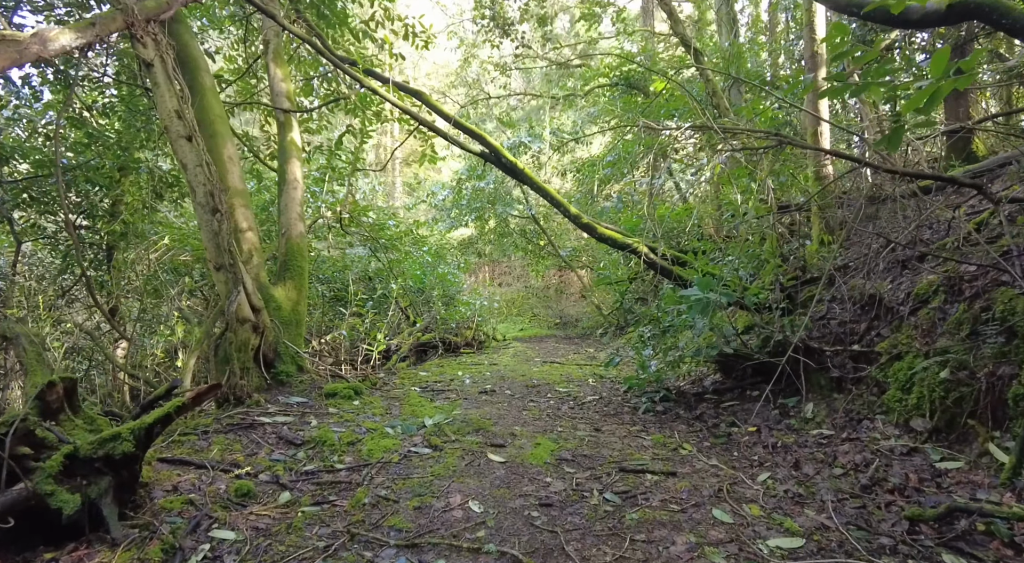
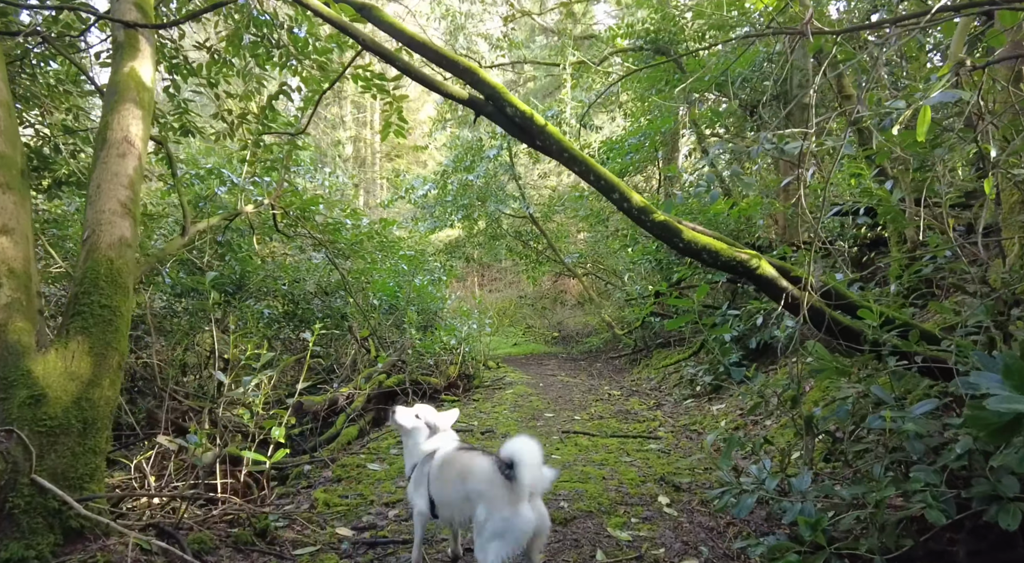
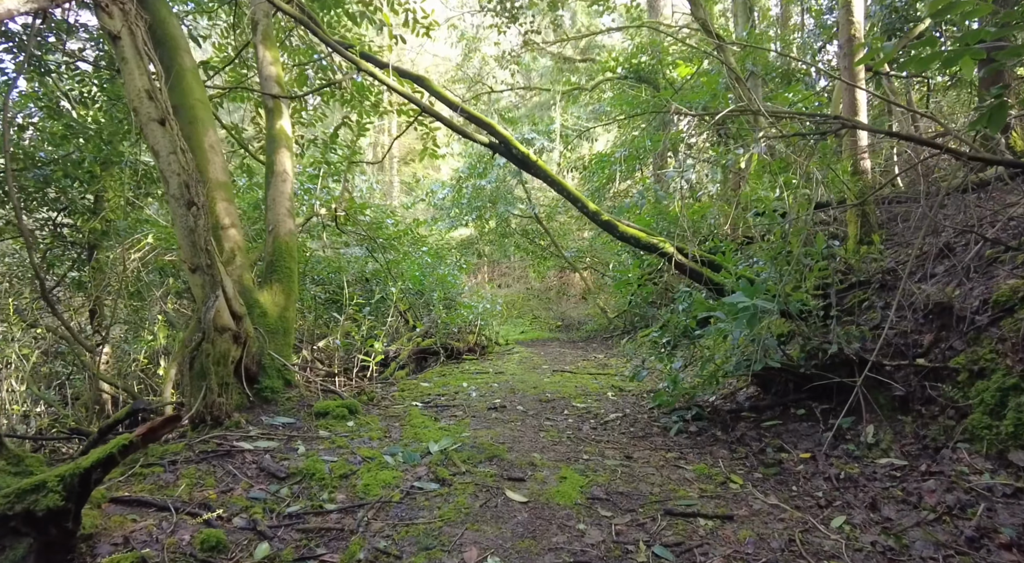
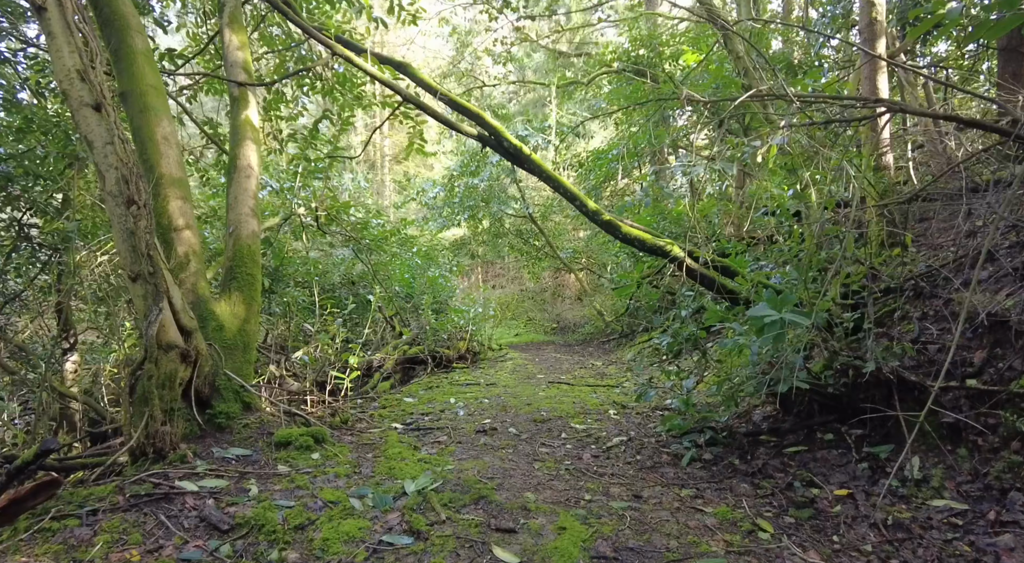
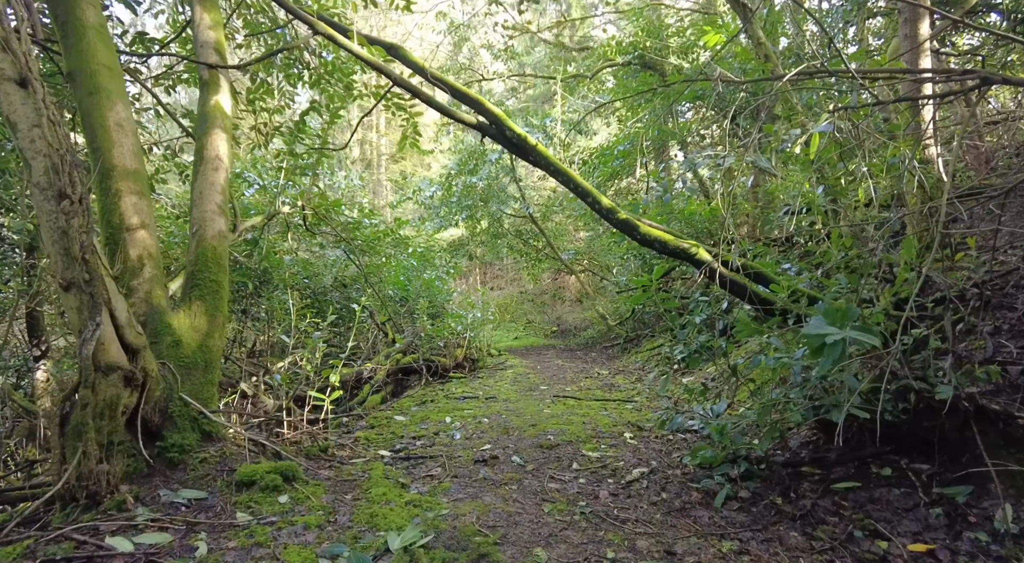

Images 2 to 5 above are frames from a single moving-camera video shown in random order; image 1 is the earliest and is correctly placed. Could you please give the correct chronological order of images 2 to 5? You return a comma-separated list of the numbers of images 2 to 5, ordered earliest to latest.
3, 4, 5, 2
